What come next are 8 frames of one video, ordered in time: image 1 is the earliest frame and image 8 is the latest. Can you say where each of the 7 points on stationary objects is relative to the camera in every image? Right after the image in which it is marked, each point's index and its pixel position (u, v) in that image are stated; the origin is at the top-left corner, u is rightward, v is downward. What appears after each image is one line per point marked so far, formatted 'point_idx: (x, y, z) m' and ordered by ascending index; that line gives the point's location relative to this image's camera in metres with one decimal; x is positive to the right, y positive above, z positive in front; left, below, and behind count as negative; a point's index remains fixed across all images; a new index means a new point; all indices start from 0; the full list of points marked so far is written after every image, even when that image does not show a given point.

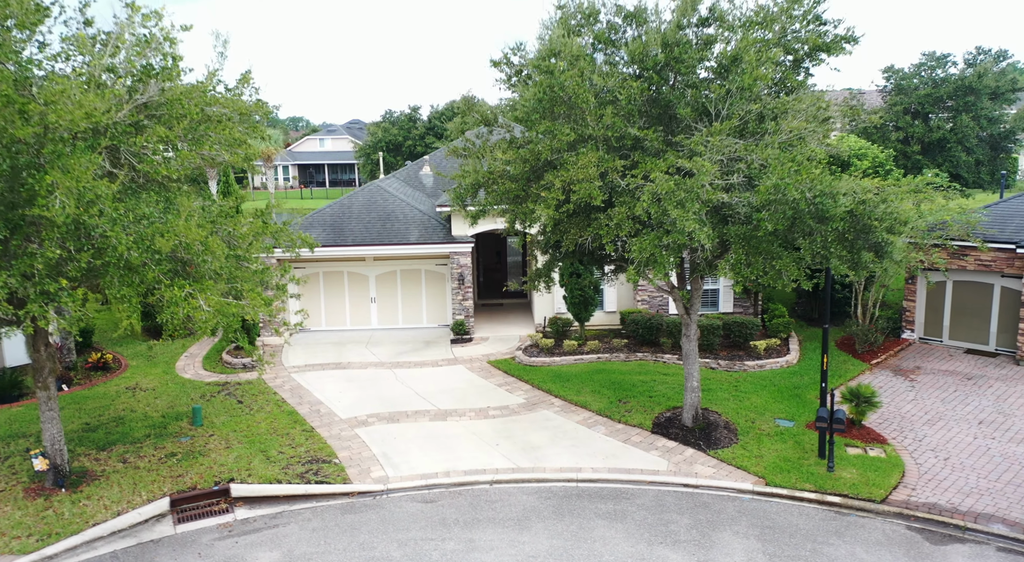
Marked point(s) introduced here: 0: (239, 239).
0: (-4.1, +0.5, +11.3) m
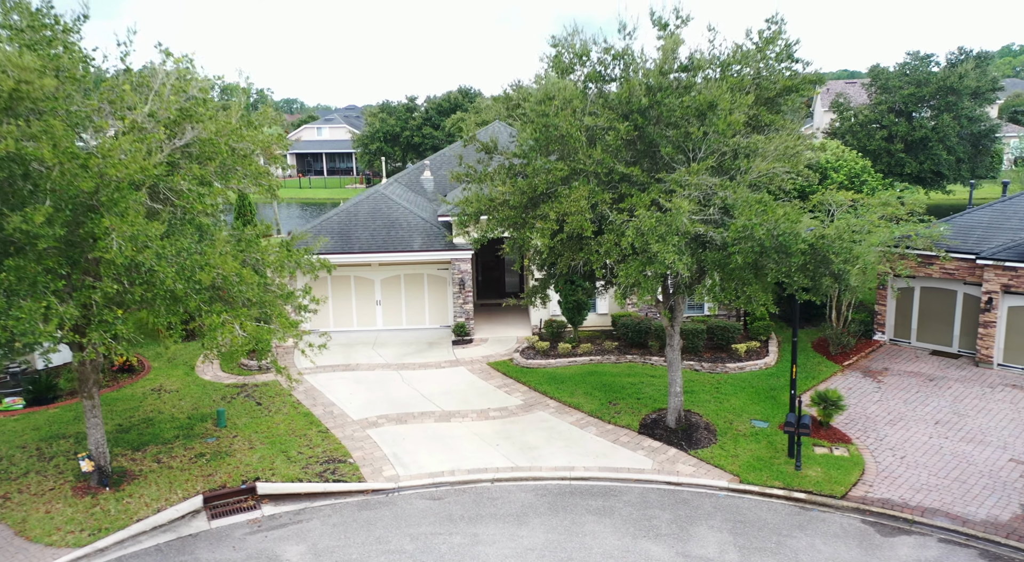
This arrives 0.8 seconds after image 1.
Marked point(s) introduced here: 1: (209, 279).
0: (-4.1, +0.1, +12.5) m
1: (-4.6, -0.1, +11.2) m
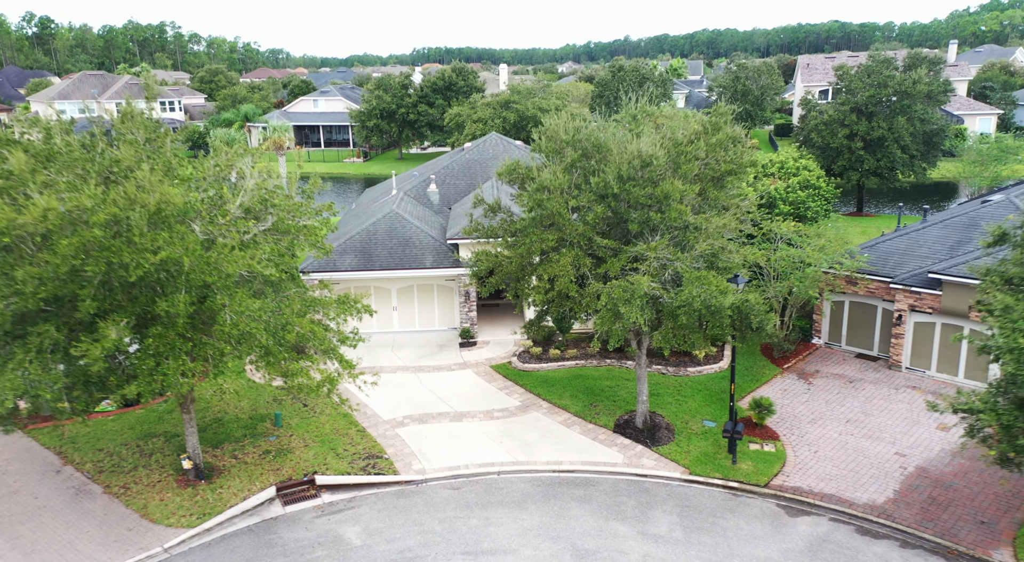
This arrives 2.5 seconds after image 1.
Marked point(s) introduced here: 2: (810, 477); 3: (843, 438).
0: (-4.1, -0.9, +16.0) m
1: (-4.5, -1.2, +14.7) m
2: (+7.0, -4.6, +16.6) m
3: (+8.4, -4.0, +18.1) m
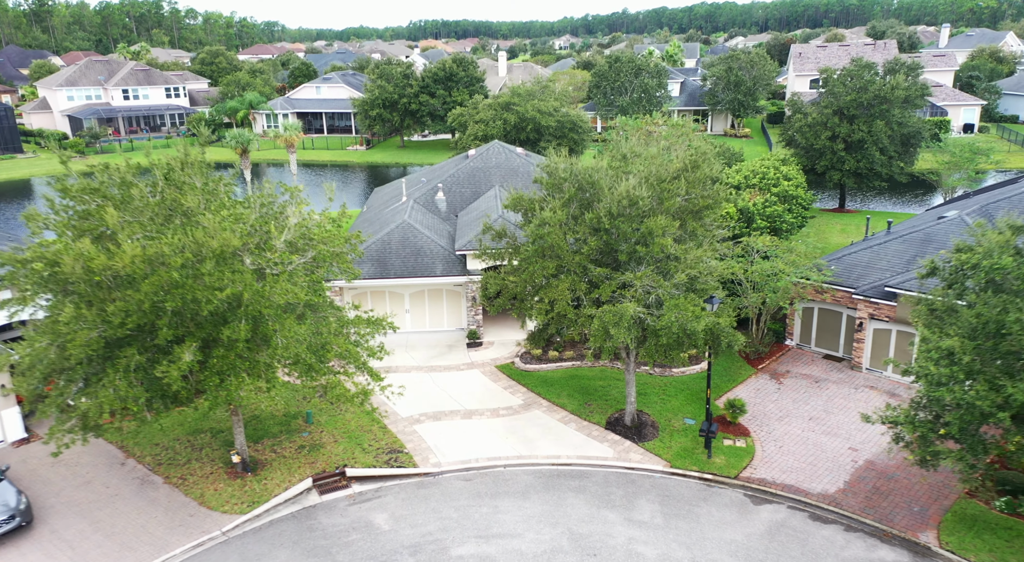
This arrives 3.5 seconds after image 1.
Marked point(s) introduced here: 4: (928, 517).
0: (-4.0, -1.4, +18.5) m
1: (-4.4, -1.8, +17.2) m
2: (+7.1, -5.1, +19.3) m
3: (+8.6, -4.5, +20.7) m
4: (+10.0, -5.6, +17.0) m
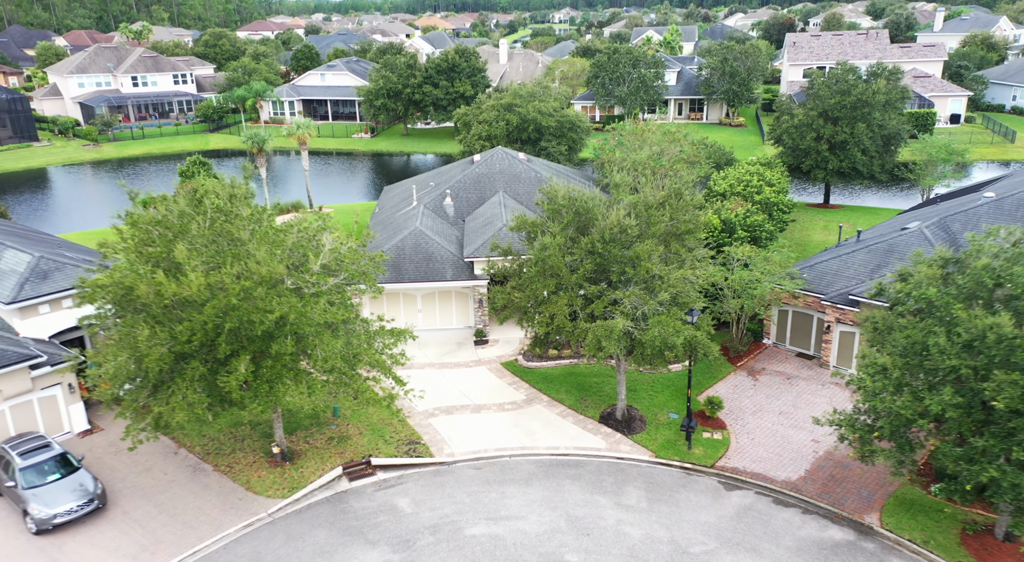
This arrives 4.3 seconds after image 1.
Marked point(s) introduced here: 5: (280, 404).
0: (-3.8, -1.9, +21.2) m
1: (-4.3, -2.3, +19.9) m
2: (+7.3, -5.6, +22.1) m
3: (+8.7, -4.9, +23.5) m
4: (+10.1, -6.2, +19.9) m
5: (-6.0, -3.3, +18.6) m
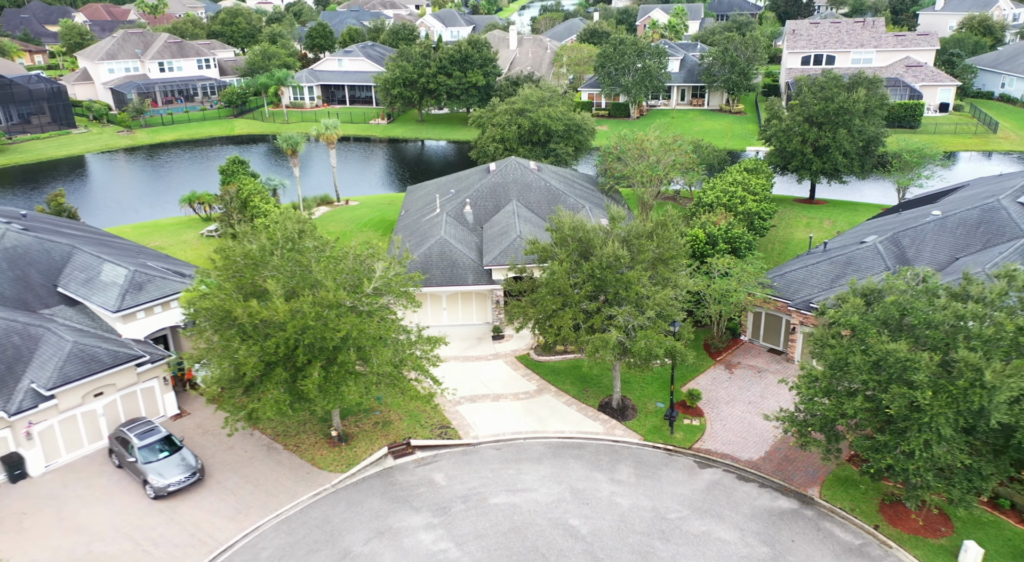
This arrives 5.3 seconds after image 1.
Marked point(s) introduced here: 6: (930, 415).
0: (-3.3, -2.5, +26.0) m
1: (-3.7, -3.0, +24.7) m
2: (+7.8, -6.1, +27.0) m
3: (+9.2, -5.4, +28.4) m
4: (+10.6, -6.9, +24.8) m
5: (-5.5, -4.1, +23.5) m
6: (+11.0, -3.5, +18.7) m
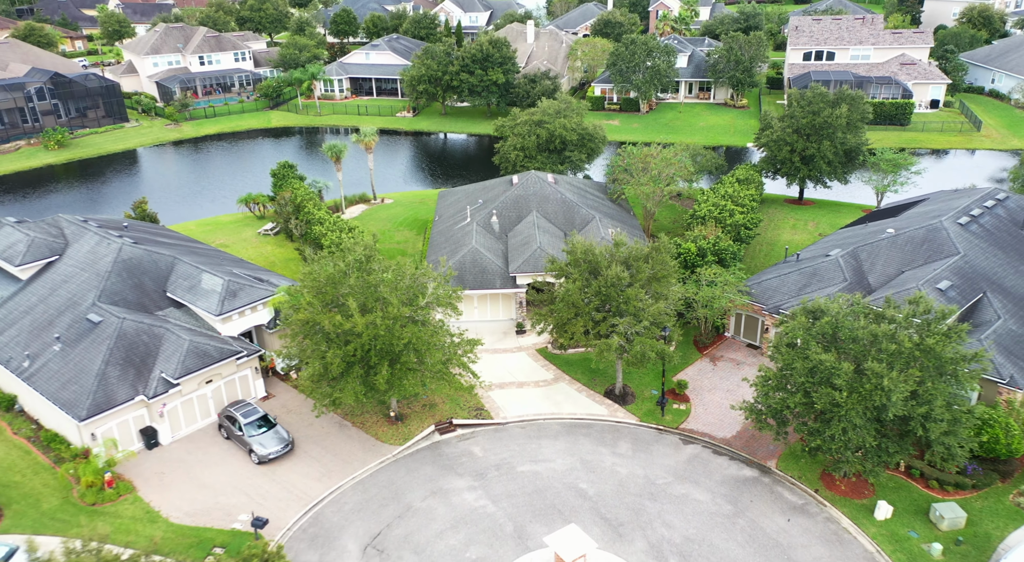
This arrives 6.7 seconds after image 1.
0: (-2.2, -3.2, +32.7) m
1: (-2.7, -3.7, +31.5) m
2: (+8.8, -6.8, +33.7) m
3: (+10.3, -5.9, +35.0) m
4: (+11.6, -7.6, +31.5) m
5: (-4.5, -4.8, +30.3) m
6: (+11.9, -4.6, +25.2) m
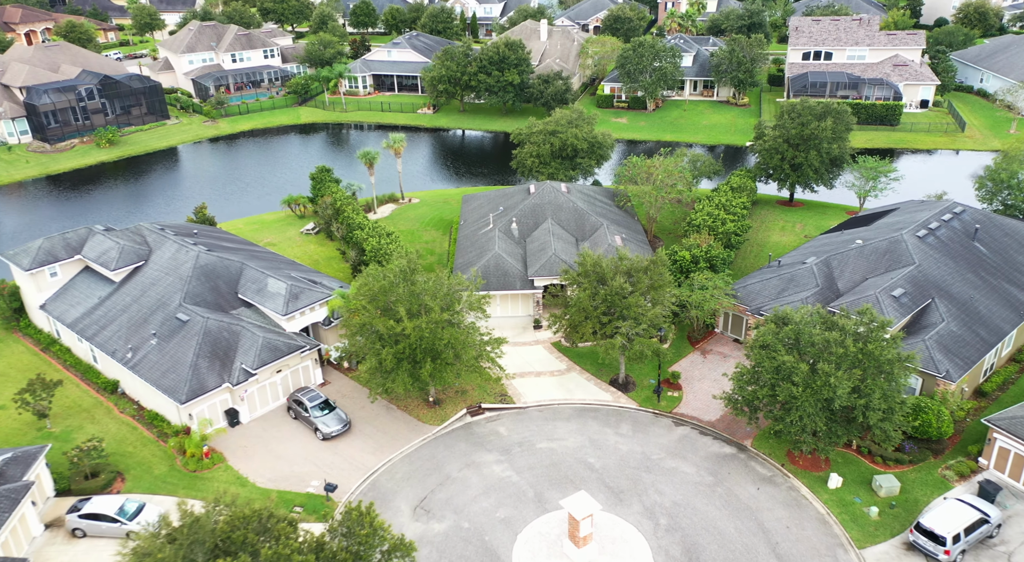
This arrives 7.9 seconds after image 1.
0: (-1.1, -3.6, +39.1) m
1: (-1.6, -4.2, +37.9) m
2: (+9.9, -7.2, +40.1) m
3: (+11.4, -6.3, +41.3) m
4: (+12.7, -8.1, +37.9) m
5: (-3.5, -5.3, +36.8) m
6: (+12.9, -5.3, +31.5) m
